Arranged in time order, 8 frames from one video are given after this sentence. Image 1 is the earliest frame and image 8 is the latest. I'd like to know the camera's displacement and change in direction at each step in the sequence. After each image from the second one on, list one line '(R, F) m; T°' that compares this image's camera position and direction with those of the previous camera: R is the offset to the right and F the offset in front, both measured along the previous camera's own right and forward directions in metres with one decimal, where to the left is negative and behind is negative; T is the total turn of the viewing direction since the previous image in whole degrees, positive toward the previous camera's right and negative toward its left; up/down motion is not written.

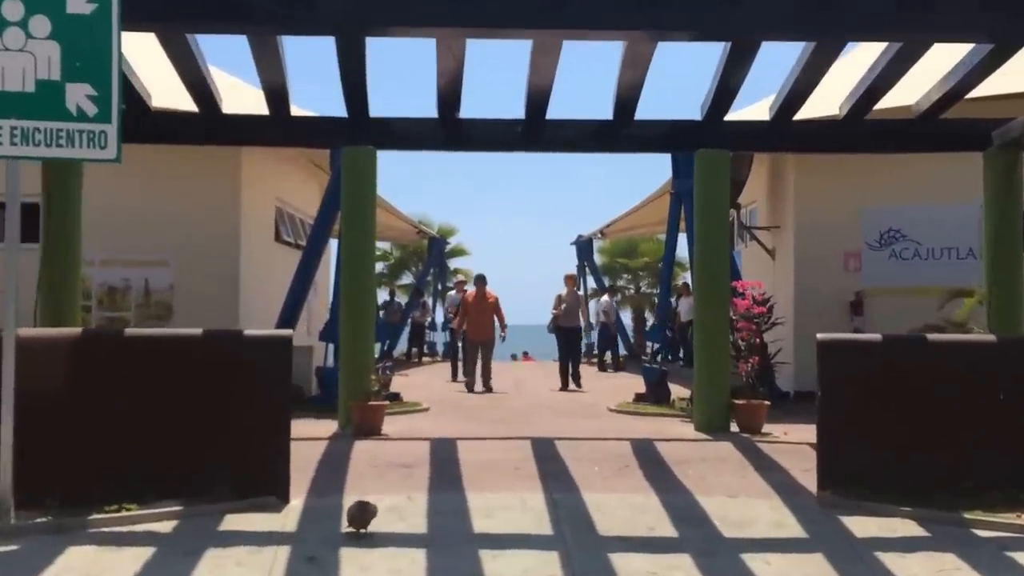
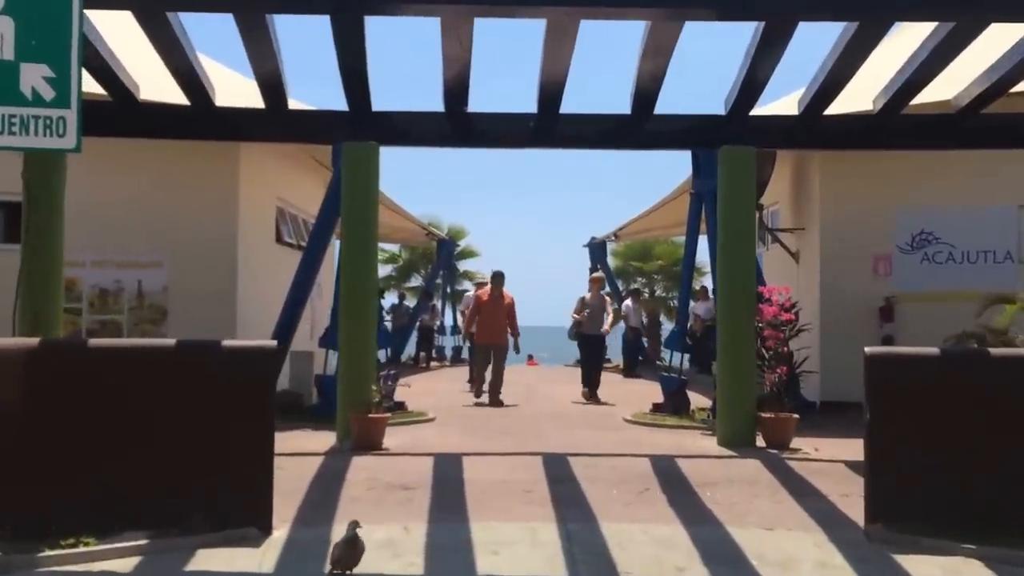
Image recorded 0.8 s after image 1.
(0.0, +0.6) m; -1°
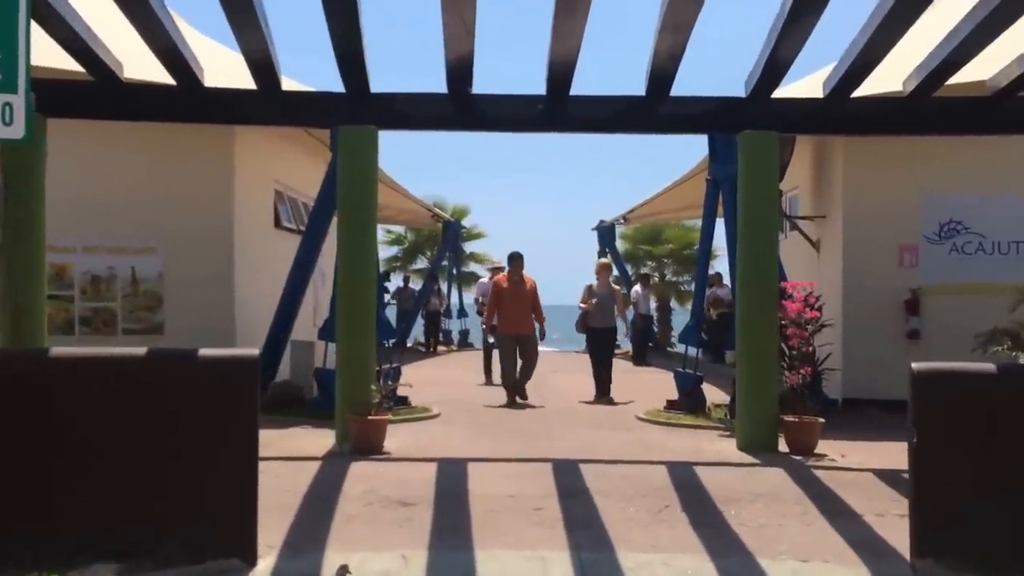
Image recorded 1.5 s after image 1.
(0.0, +0.5) m; 0°
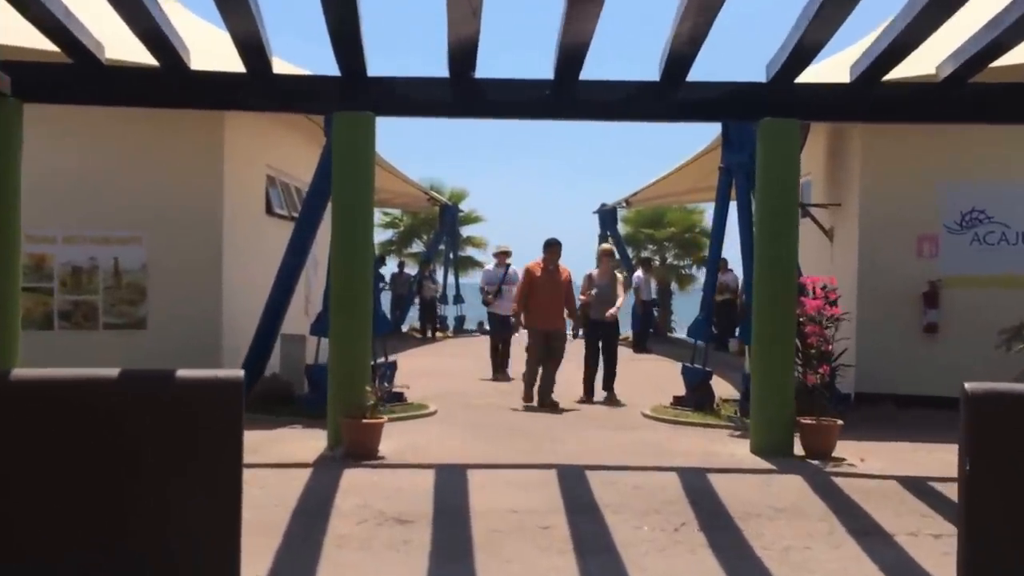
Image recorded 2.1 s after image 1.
(0.0, +0.5) m; 0°
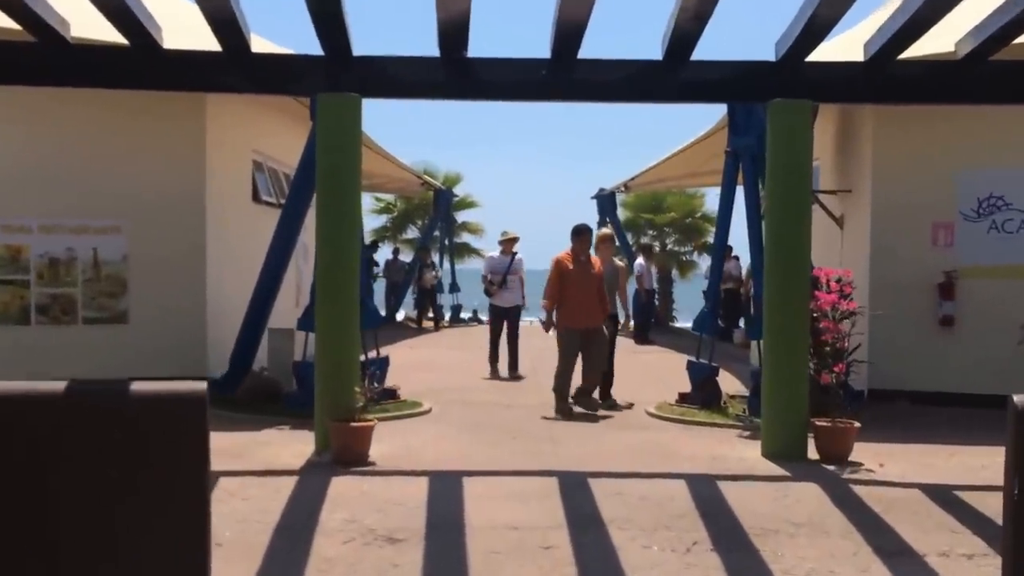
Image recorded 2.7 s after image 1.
(0.0, +0.5) m; 0°
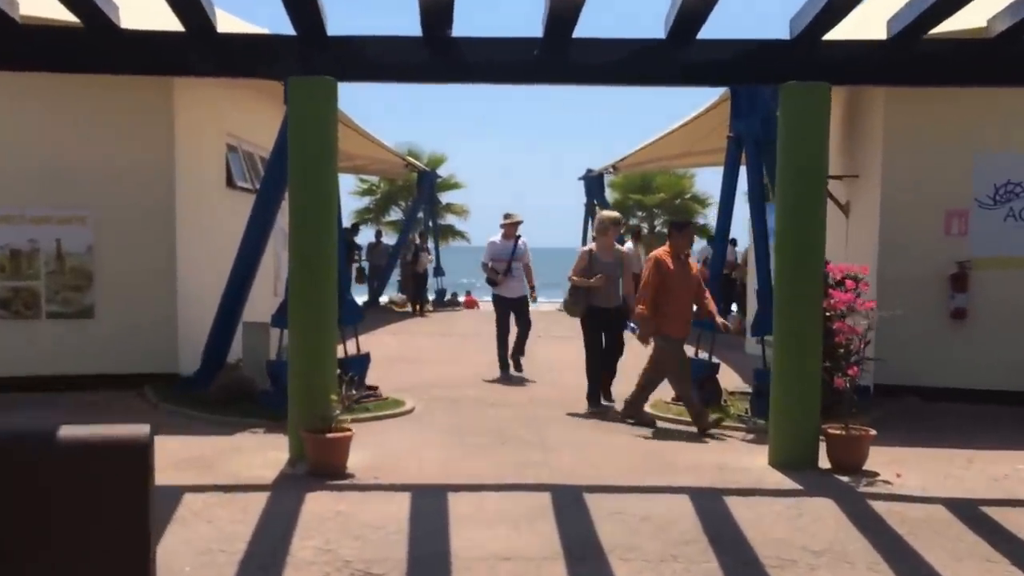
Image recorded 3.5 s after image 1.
(0.0, +0.6) m; +1°
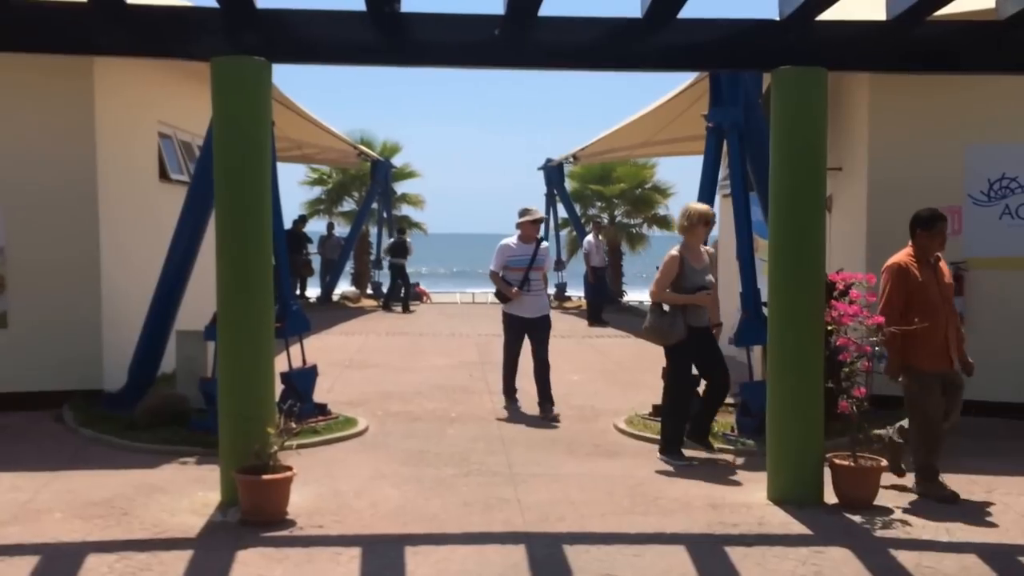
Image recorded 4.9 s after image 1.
(-0.1, +0.9) m; +3°
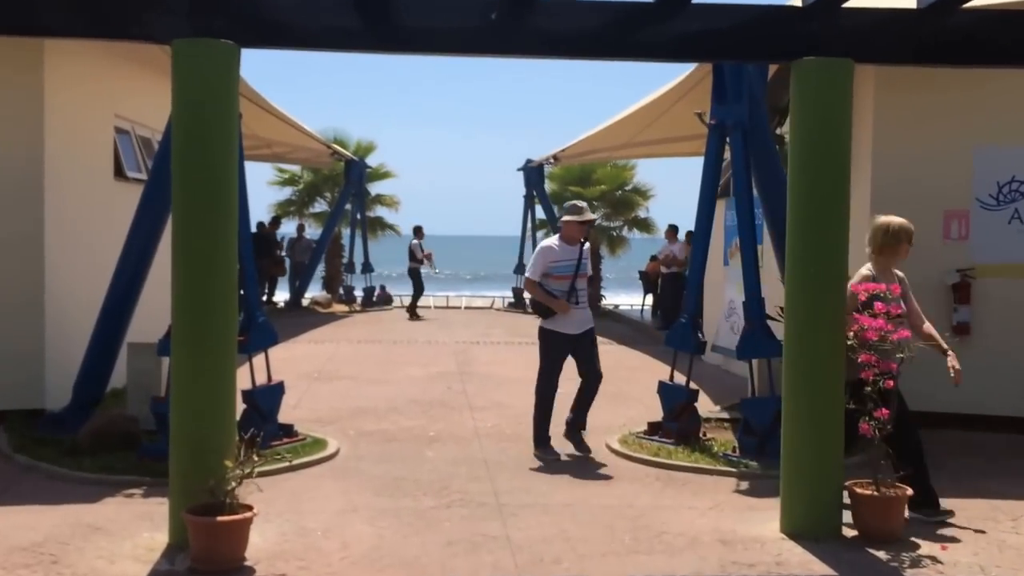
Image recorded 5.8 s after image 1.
(-0.1, +0.7) m; +2°
